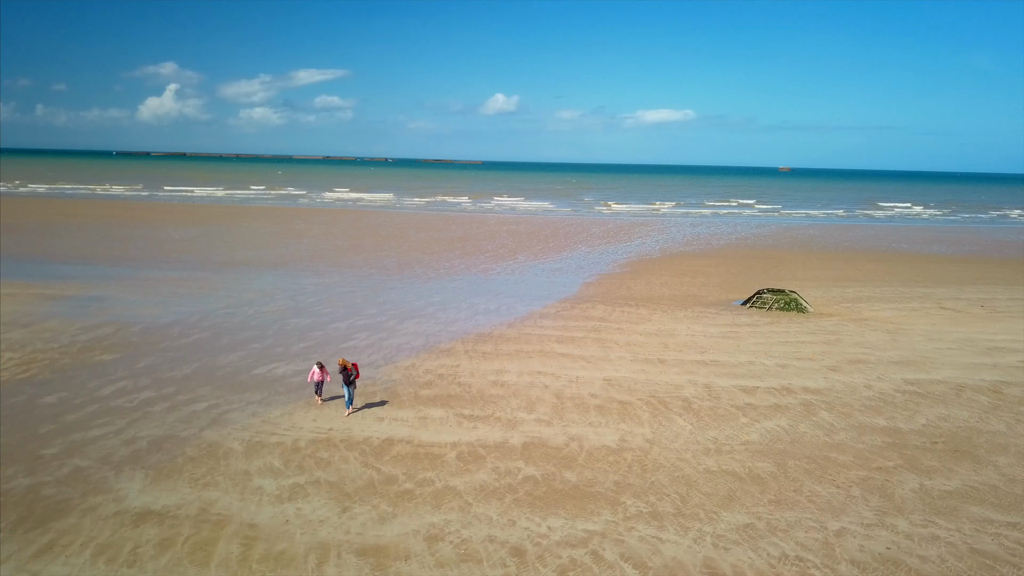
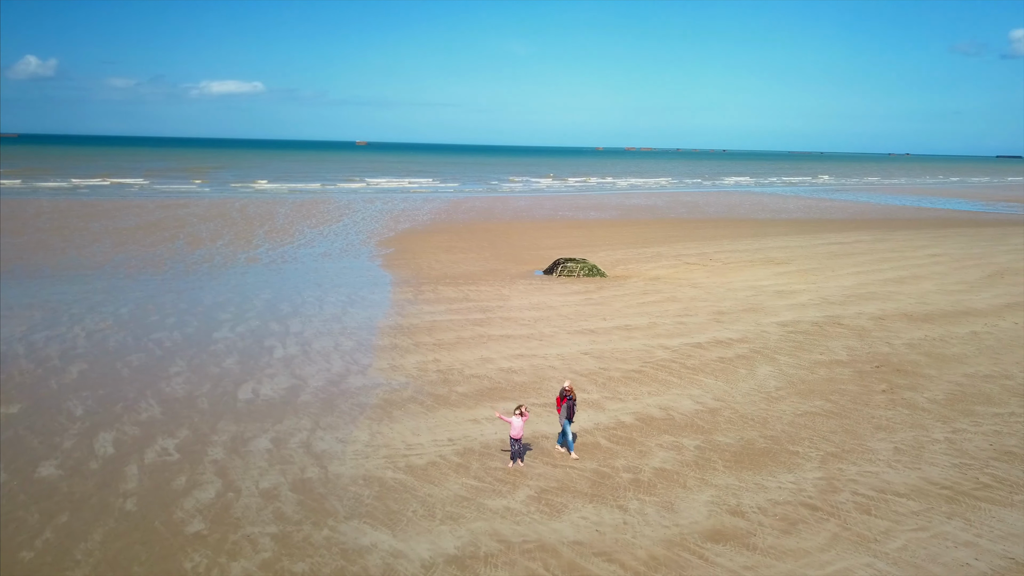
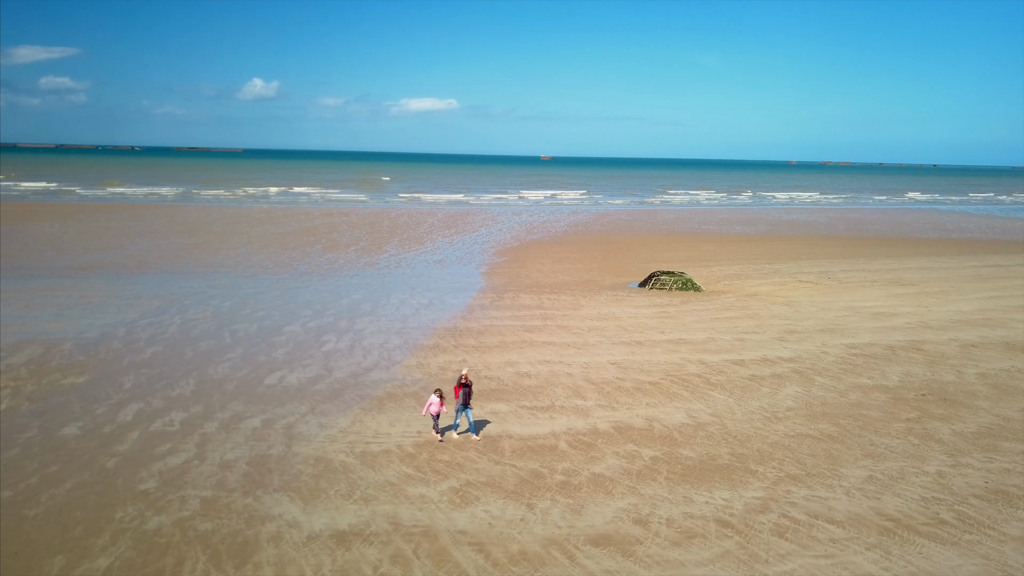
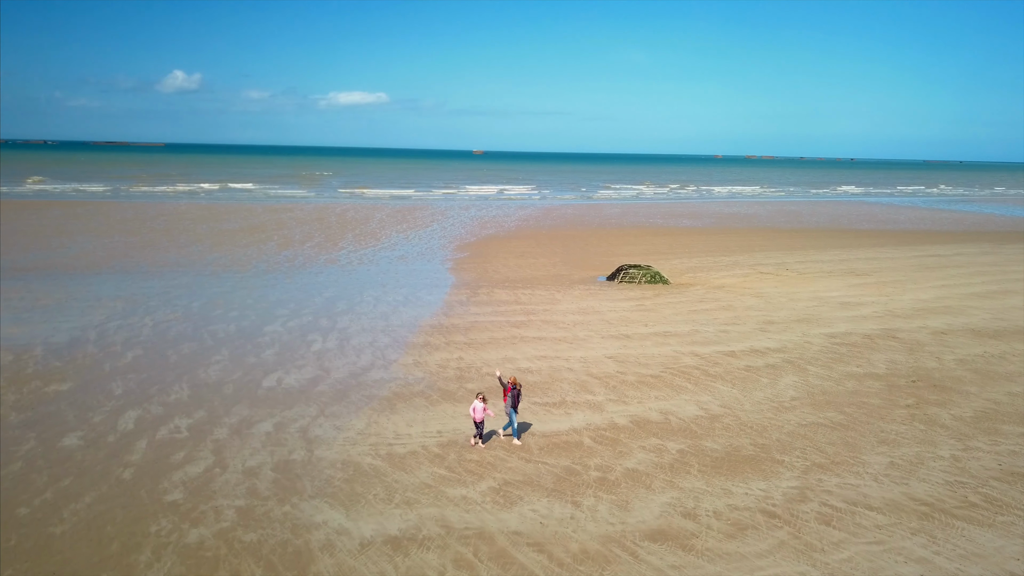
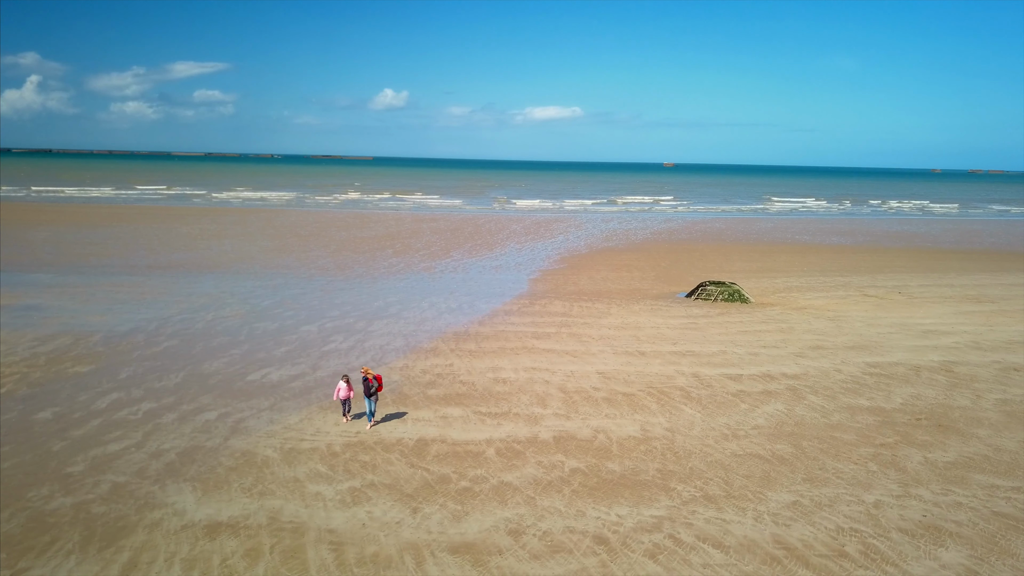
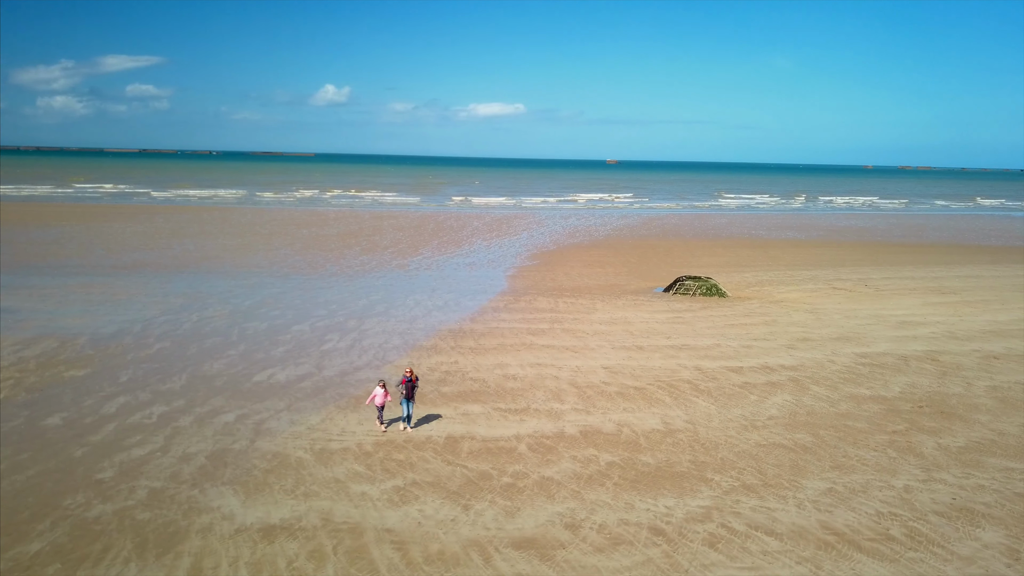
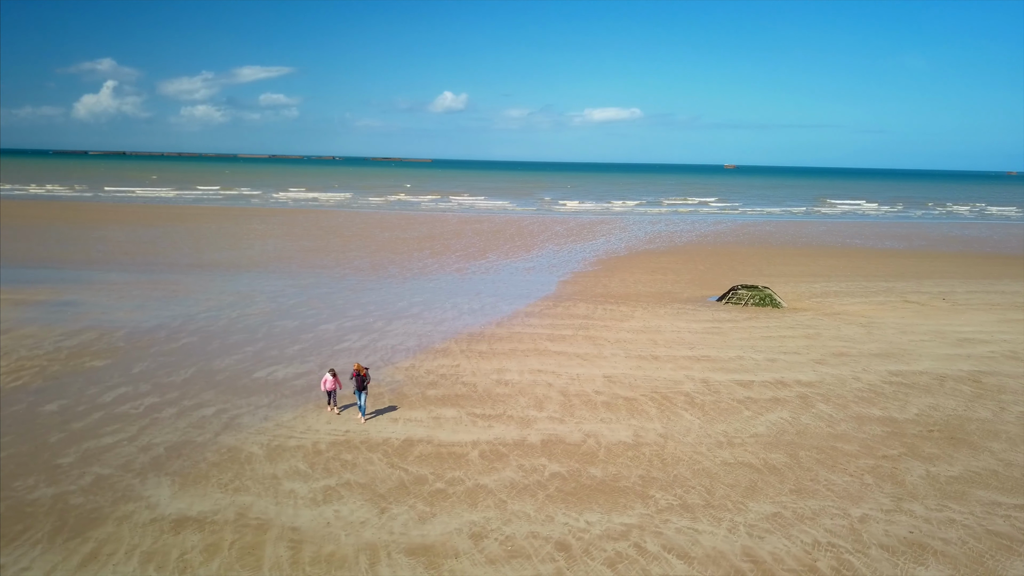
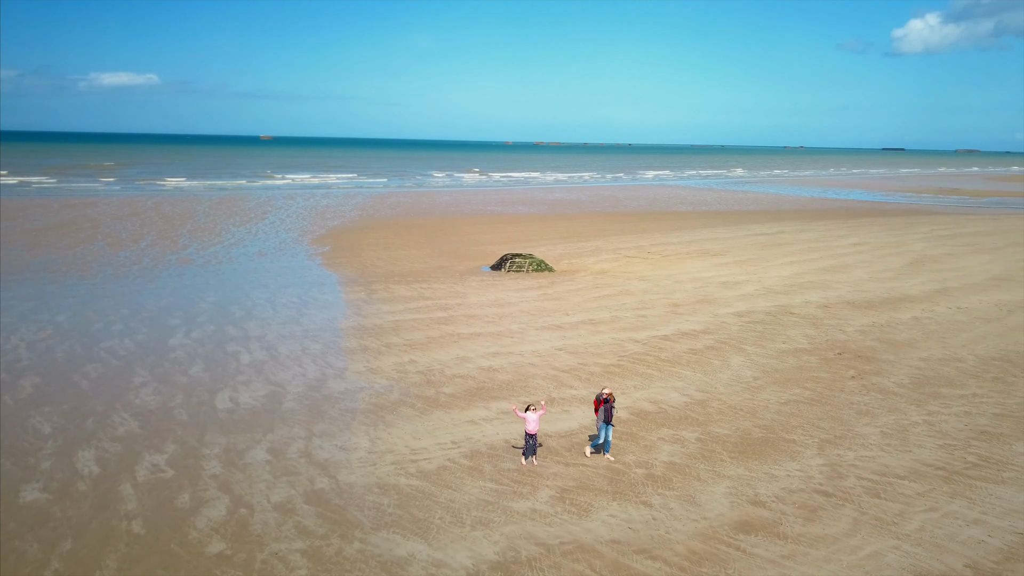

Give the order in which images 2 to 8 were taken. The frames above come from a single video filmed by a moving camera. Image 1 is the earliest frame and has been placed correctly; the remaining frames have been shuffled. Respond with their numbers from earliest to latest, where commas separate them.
7, 5, 6, 3, 4, 2, 8
